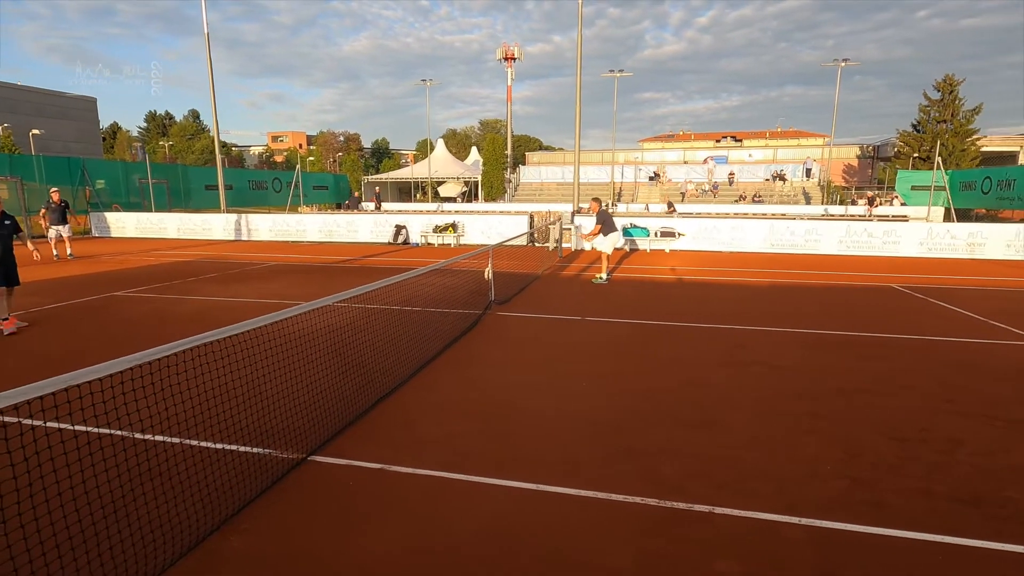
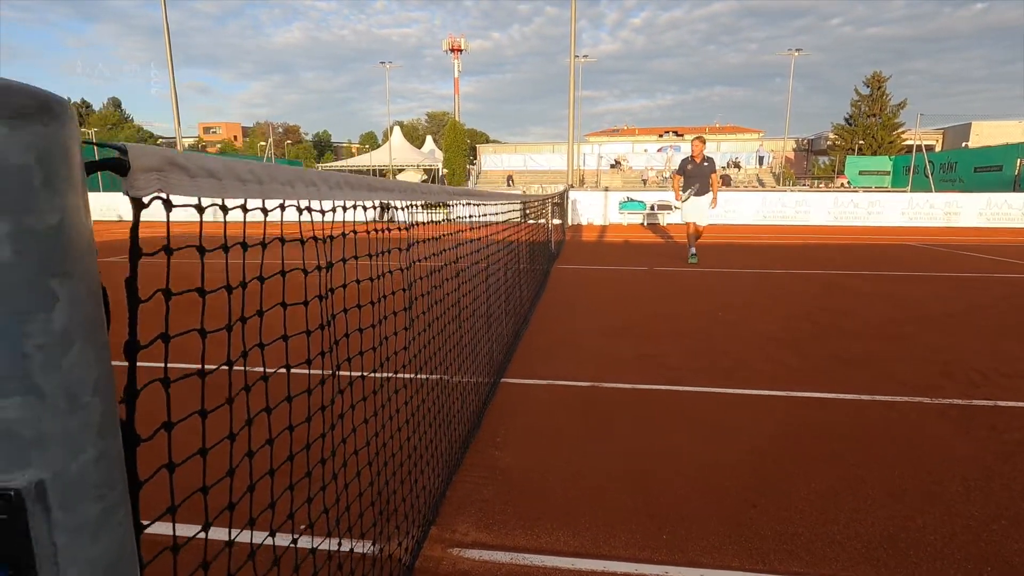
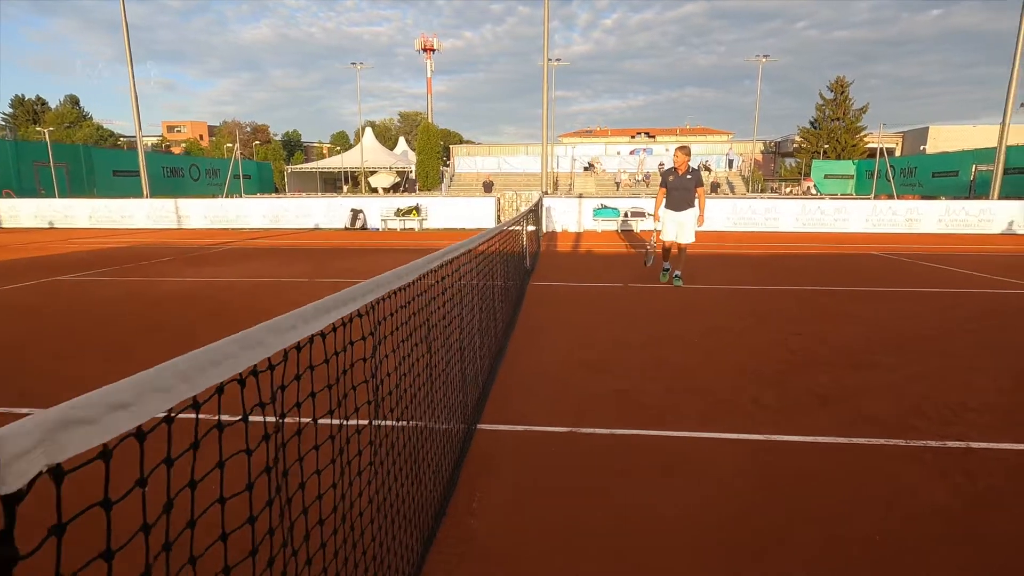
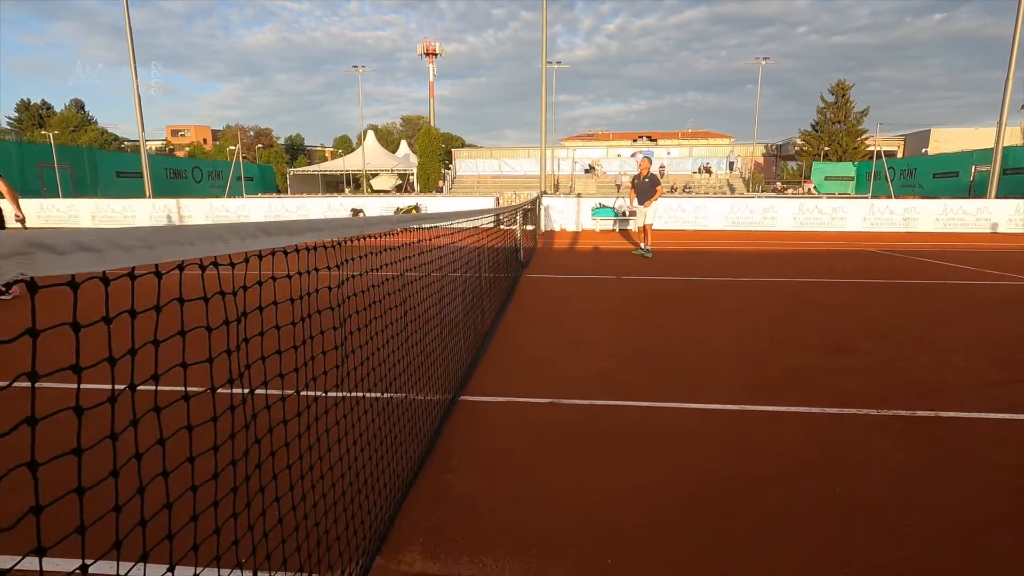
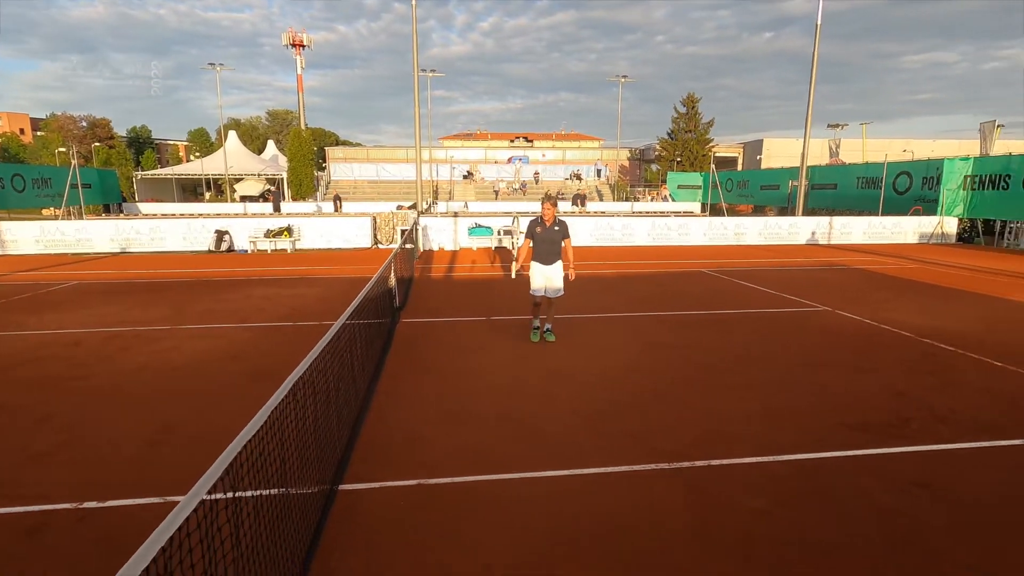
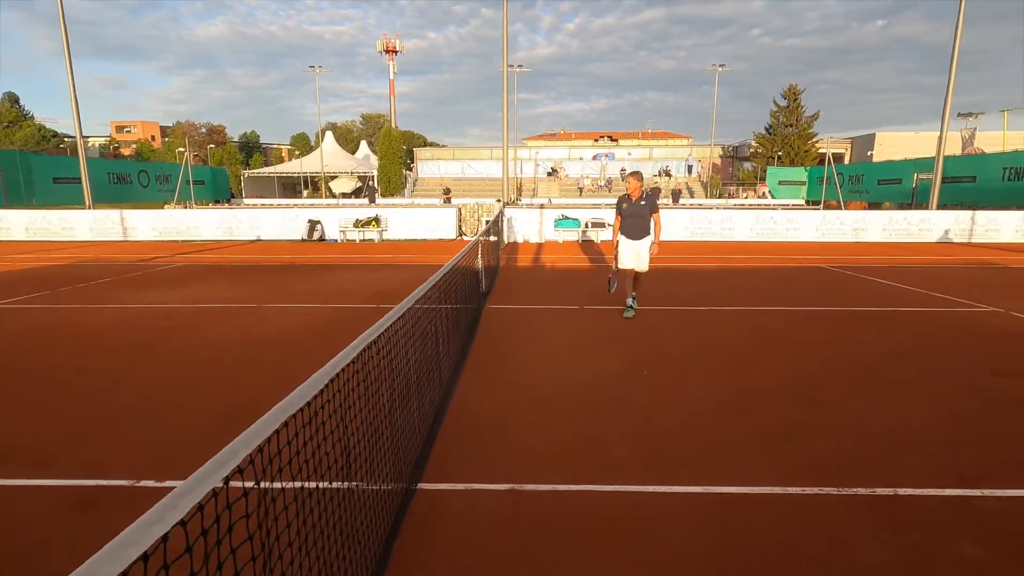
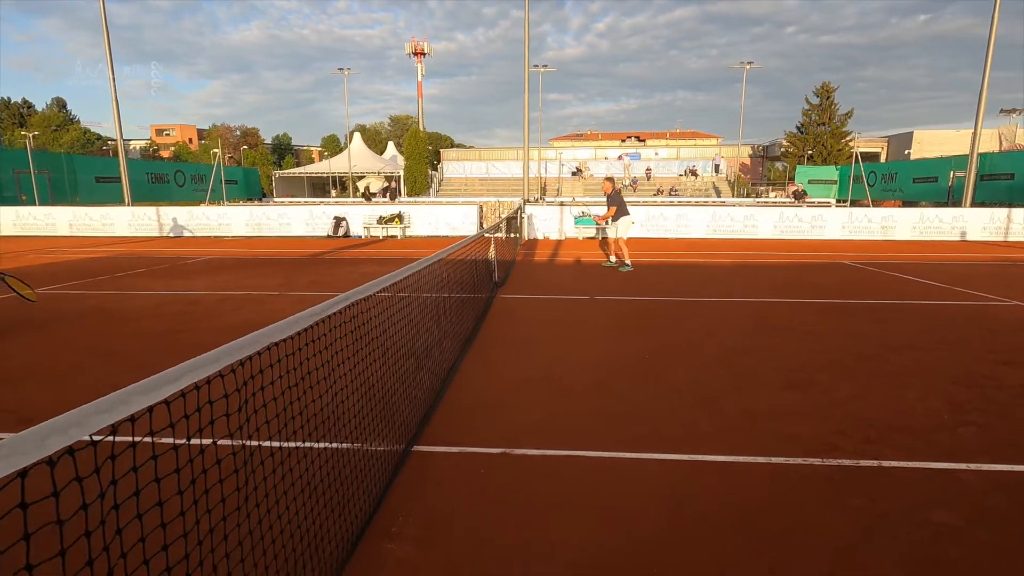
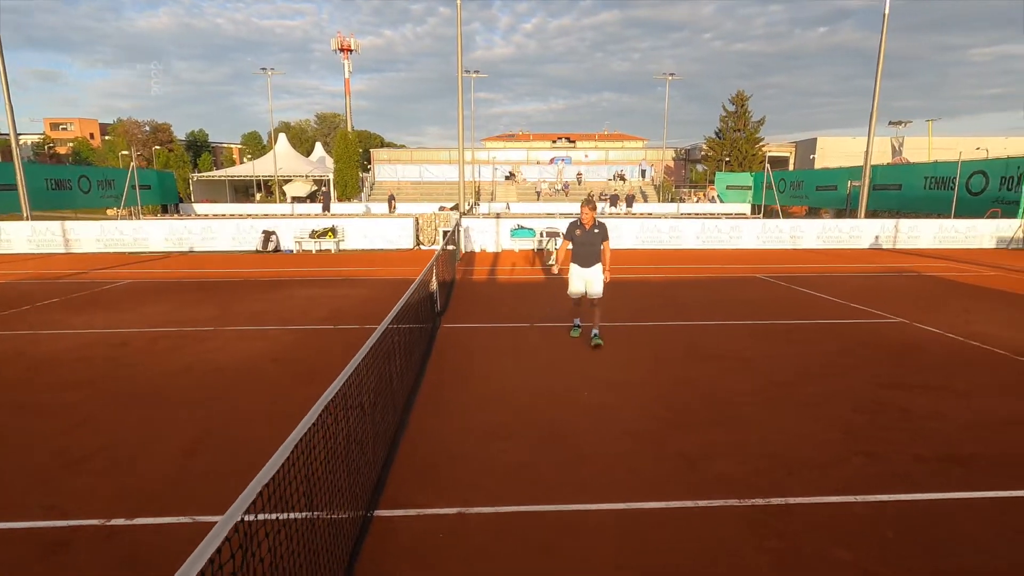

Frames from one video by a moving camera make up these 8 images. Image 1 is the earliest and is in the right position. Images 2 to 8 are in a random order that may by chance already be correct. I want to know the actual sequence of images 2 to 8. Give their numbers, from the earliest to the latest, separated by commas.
7, 4, 2, 3, 6, 8, 5
